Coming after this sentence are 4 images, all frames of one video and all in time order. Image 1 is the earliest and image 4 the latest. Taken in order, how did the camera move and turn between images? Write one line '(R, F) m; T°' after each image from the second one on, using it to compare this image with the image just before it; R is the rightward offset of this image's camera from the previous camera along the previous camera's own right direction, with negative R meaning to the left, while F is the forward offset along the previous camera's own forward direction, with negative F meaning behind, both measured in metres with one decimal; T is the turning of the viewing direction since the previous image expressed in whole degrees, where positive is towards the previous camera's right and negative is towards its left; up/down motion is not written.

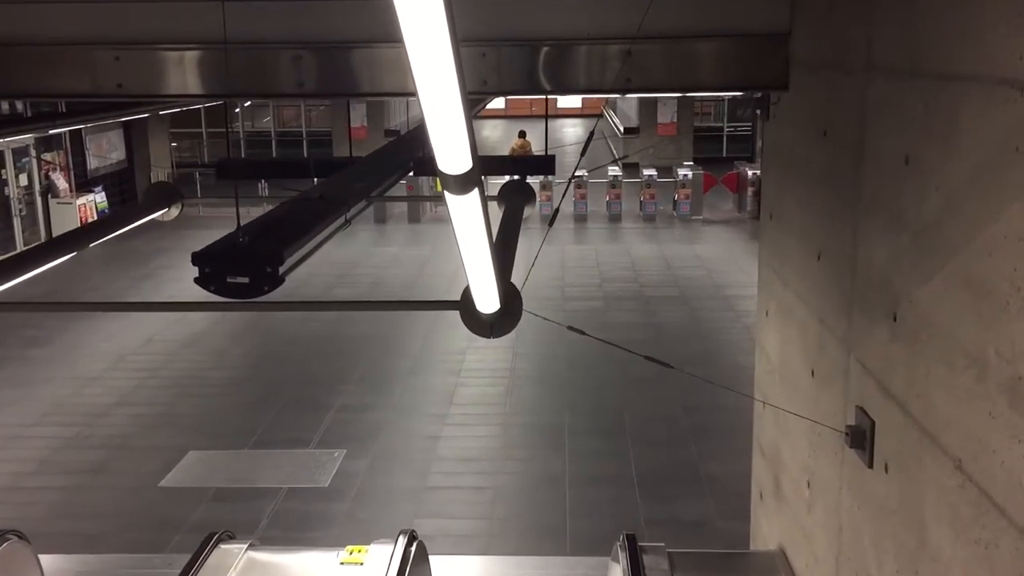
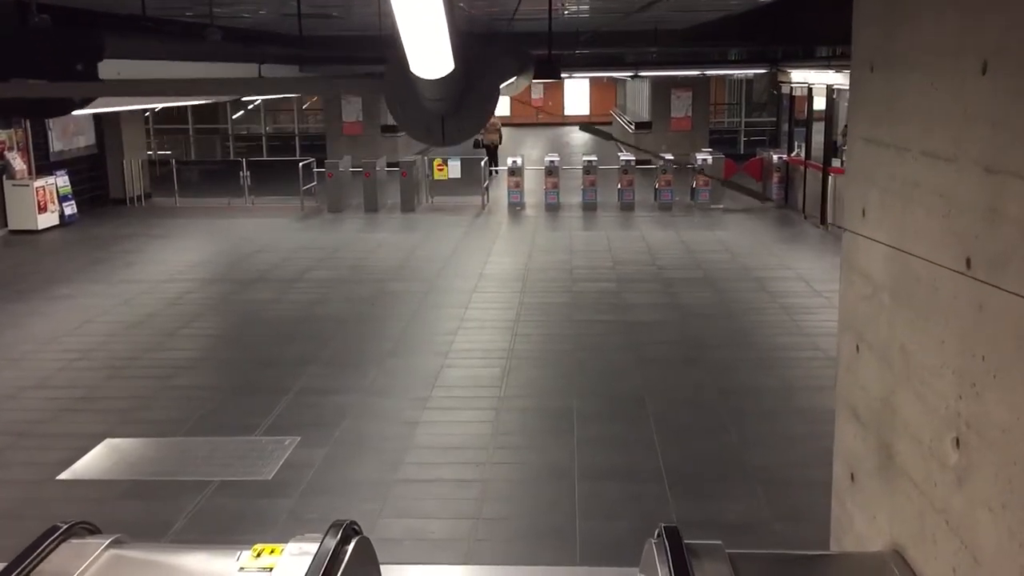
(+0.1, +1.4) m; 0°
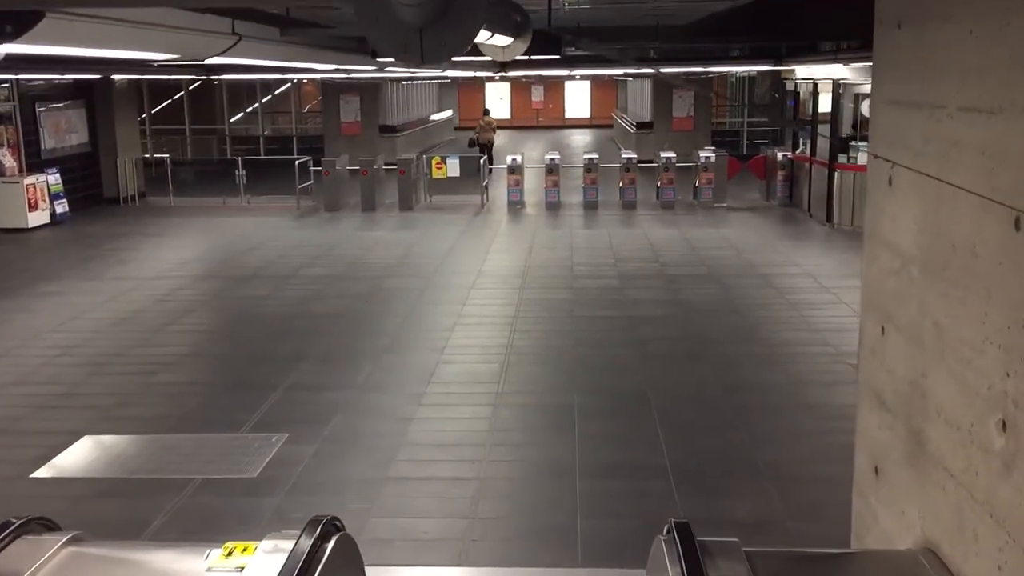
(0.0, +0.3) m; 0°
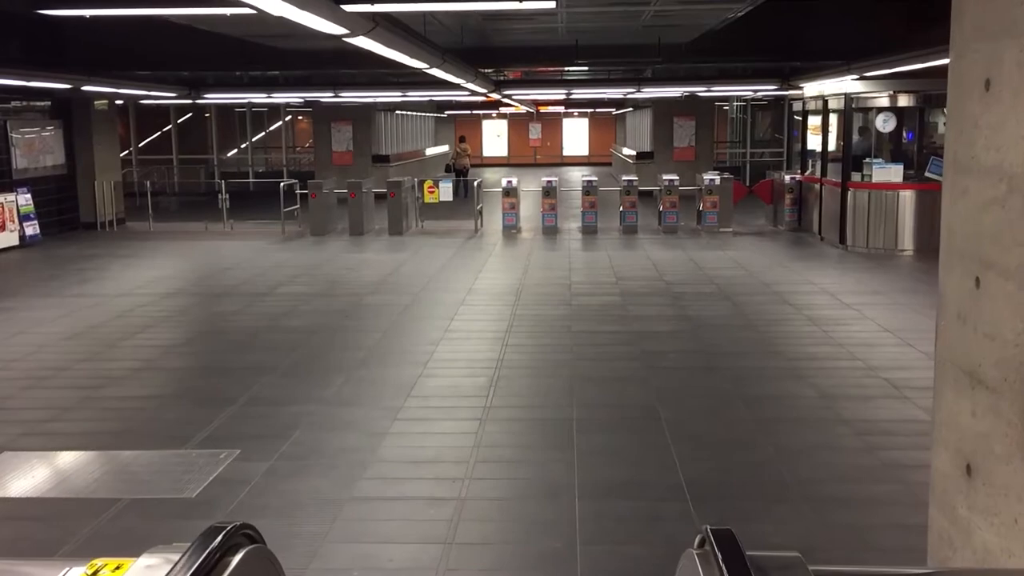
(0.0, +0.7) m; 0°
